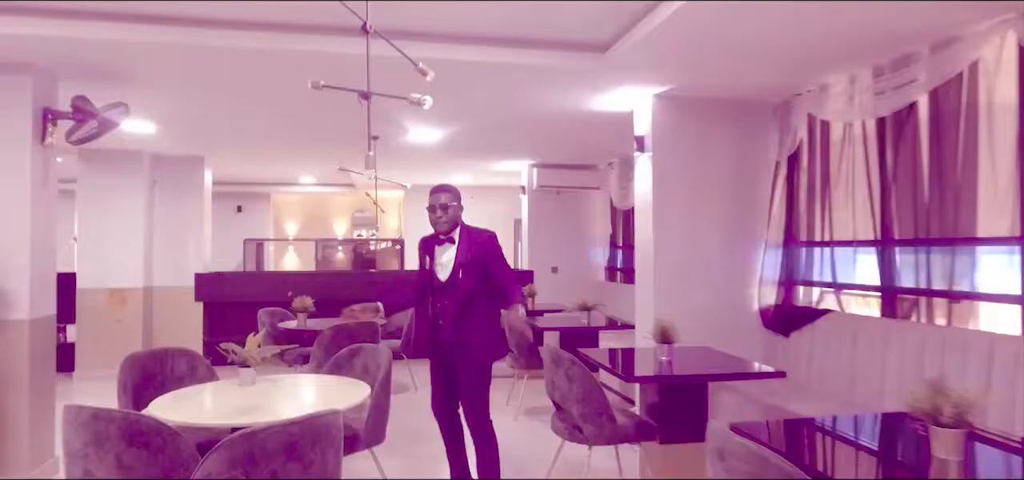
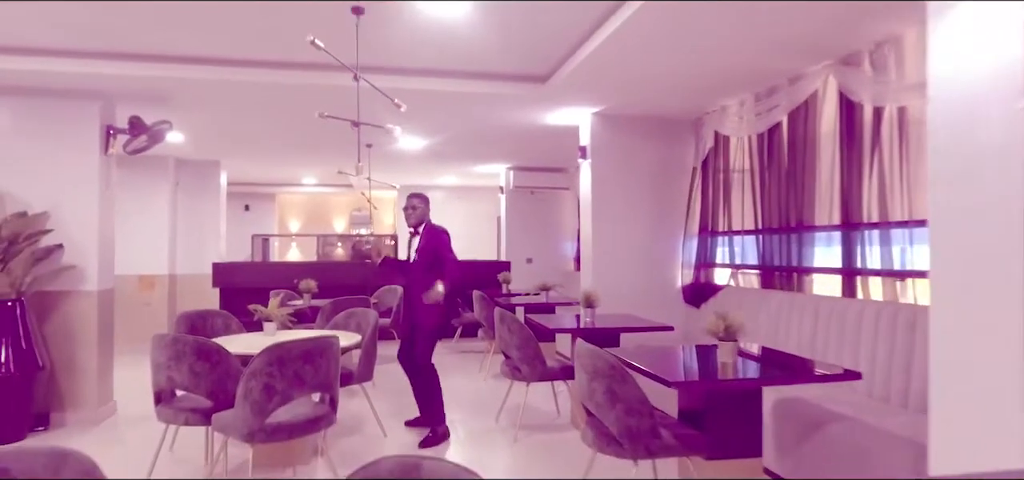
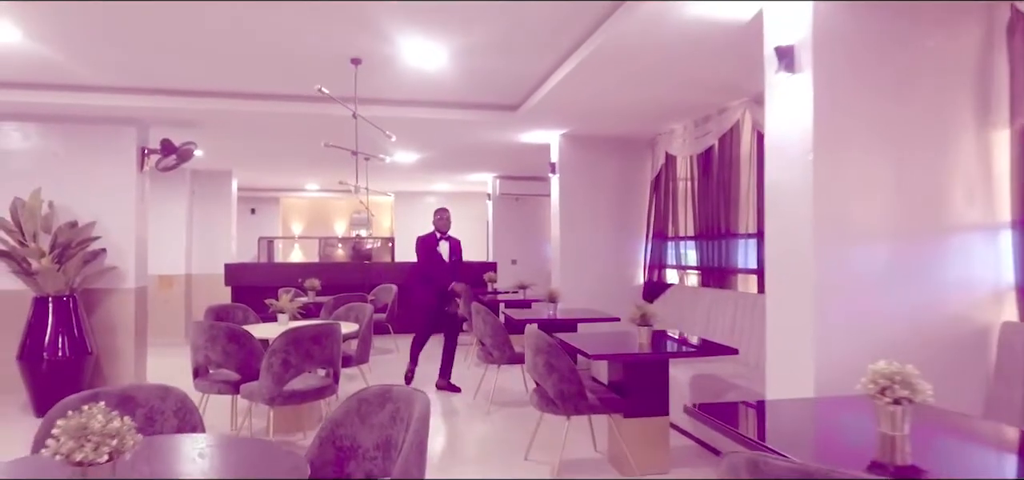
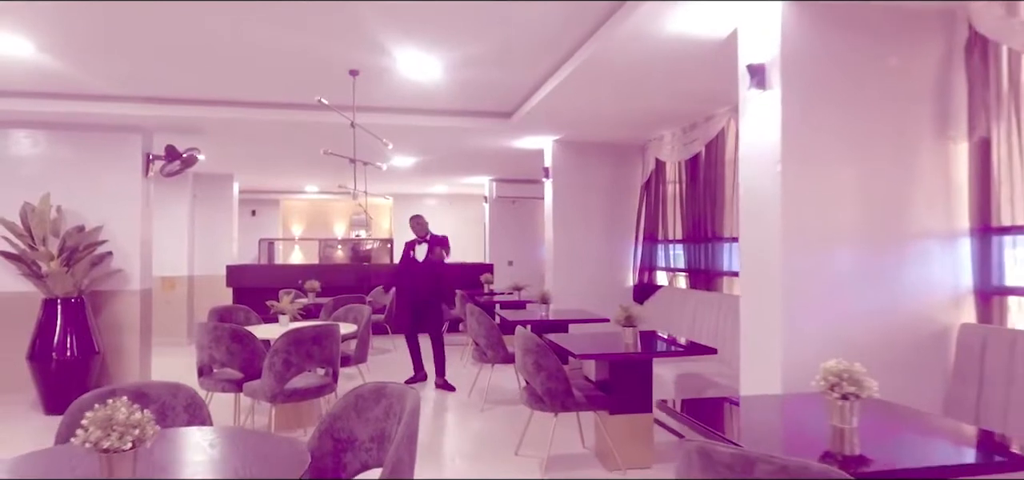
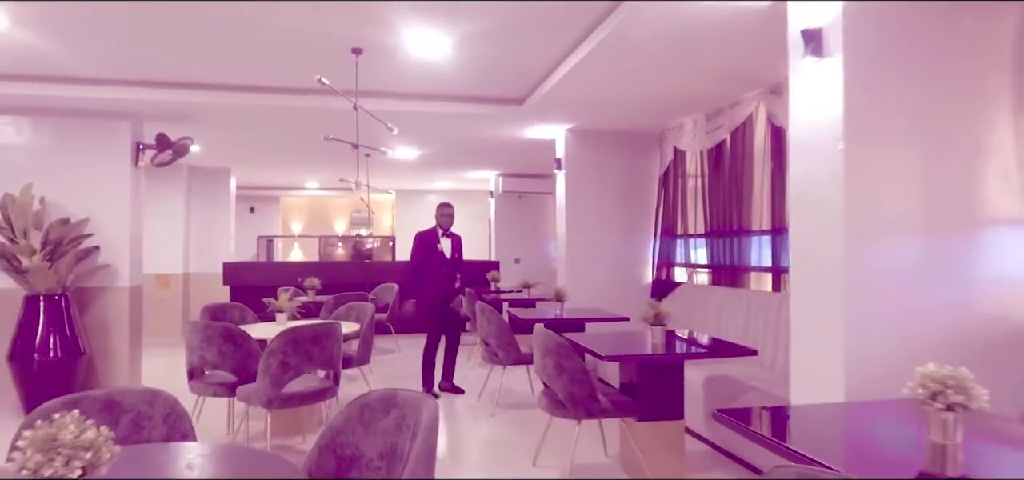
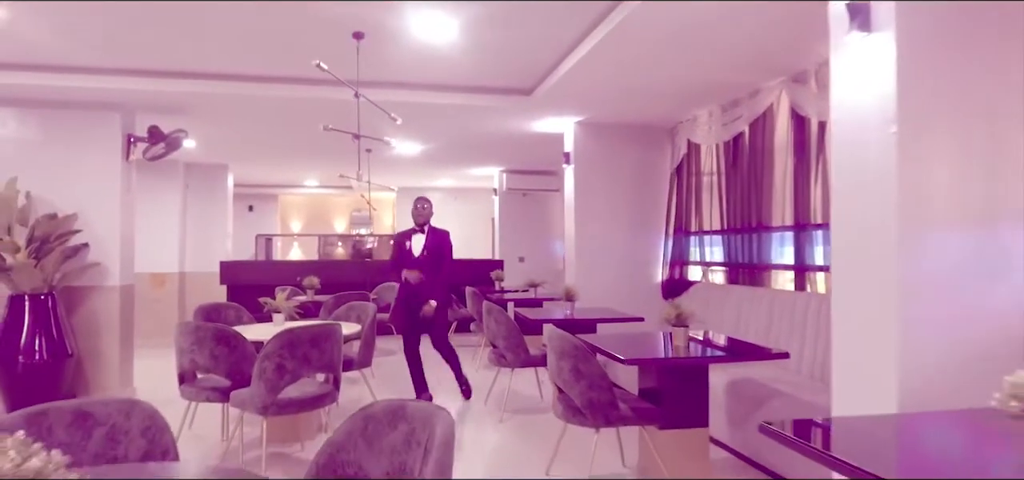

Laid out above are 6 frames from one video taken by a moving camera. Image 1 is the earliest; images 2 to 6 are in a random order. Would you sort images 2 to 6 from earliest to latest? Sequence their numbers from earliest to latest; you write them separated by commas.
2, 6, 5, 3, 4
